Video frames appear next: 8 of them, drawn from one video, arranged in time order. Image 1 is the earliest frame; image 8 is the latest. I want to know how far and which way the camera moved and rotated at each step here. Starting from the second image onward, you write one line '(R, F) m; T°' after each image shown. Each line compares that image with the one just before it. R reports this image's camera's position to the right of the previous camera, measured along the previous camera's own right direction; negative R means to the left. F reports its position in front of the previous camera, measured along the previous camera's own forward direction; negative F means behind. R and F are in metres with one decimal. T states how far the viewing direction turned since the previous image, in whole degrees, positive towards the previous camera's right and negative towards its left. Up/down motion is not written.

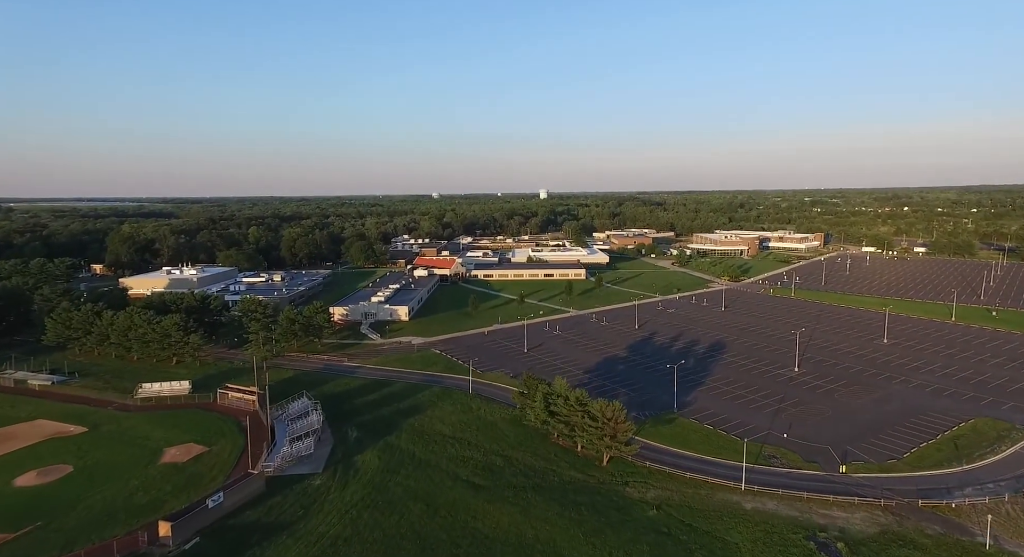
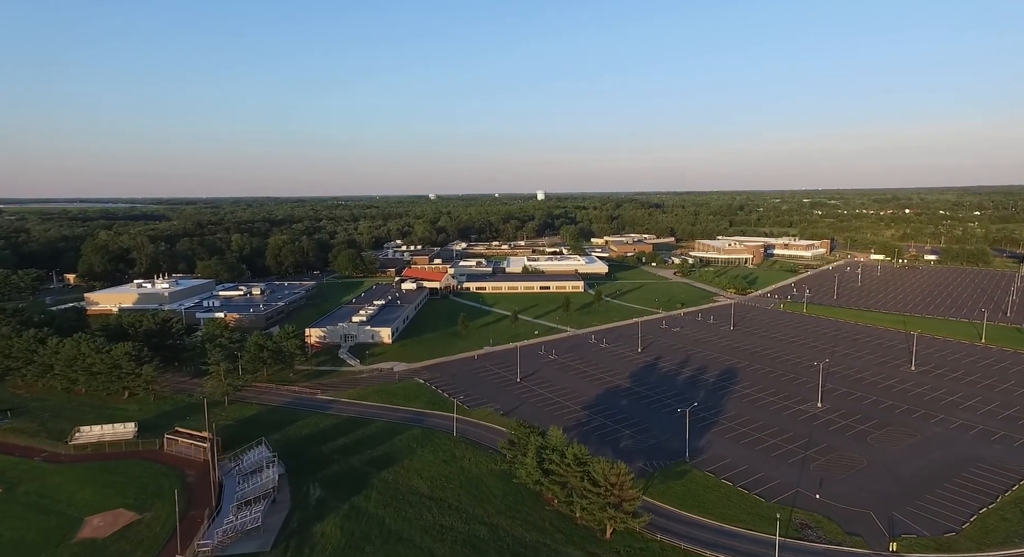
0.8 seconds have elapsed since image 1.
(+0.5, +4.4) m; 0°
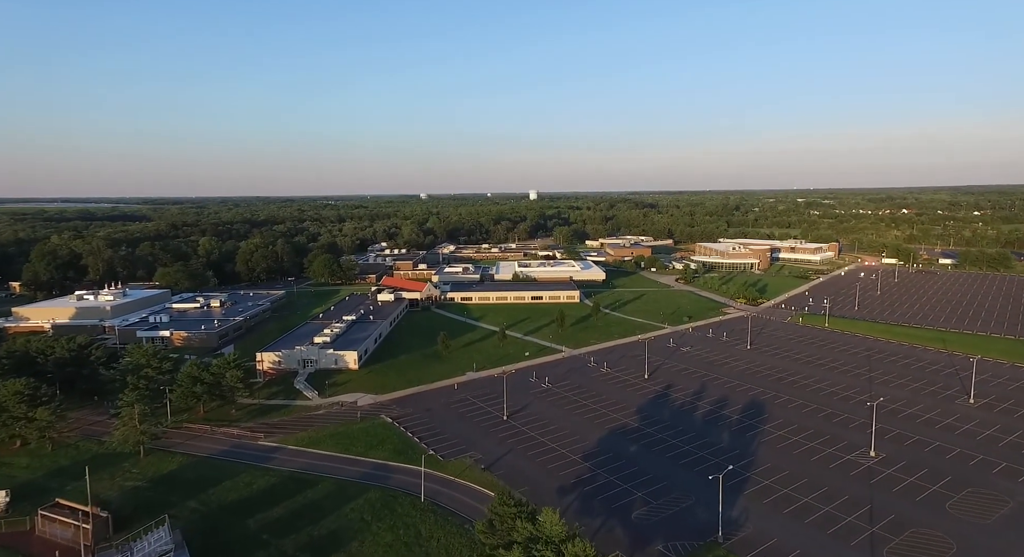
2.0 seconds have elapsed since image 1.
(+0.5, +7.2) m; +1°
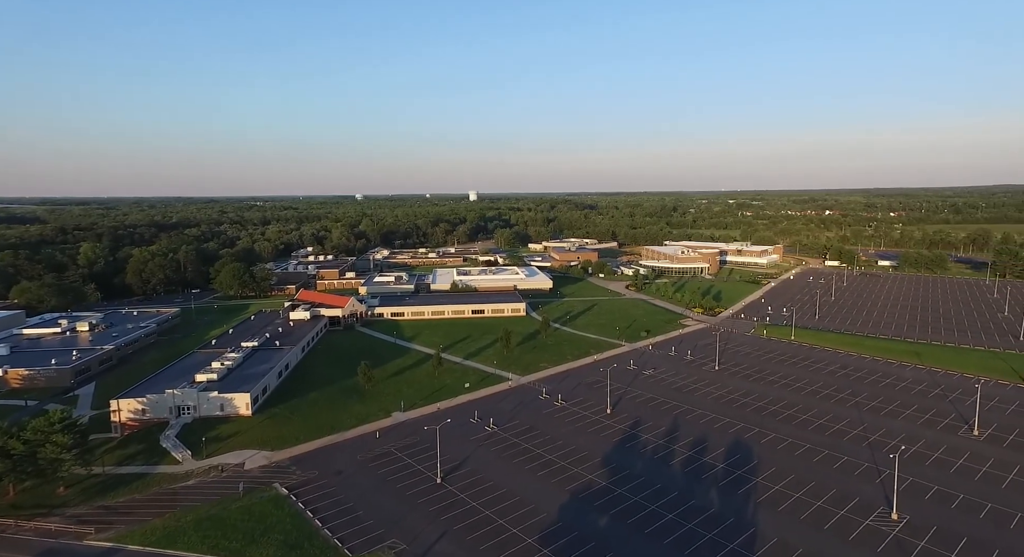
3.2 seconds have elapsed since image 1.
(+0.3, +7.7) m; +6°
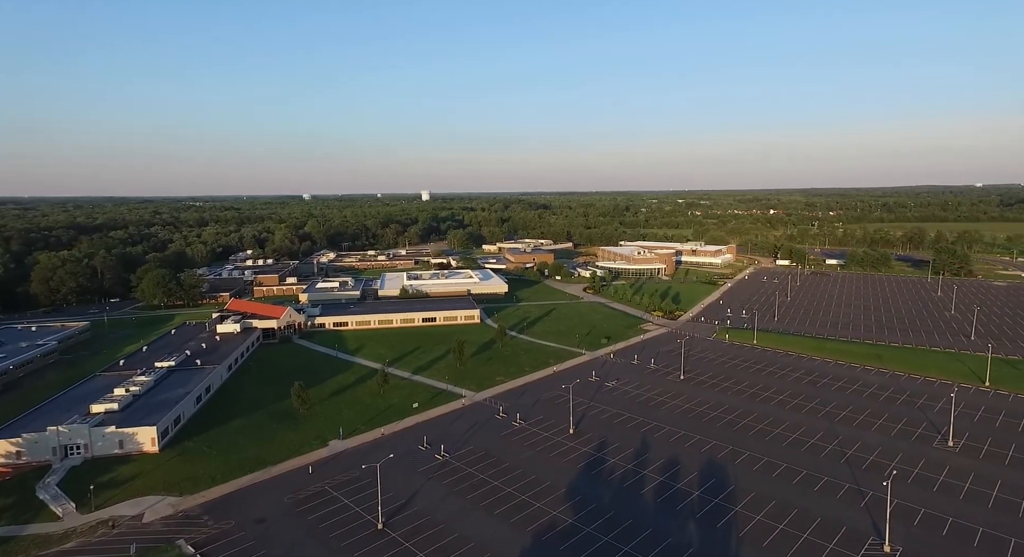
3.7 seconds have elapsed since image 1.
(+0.1, +3.5) m; +4°
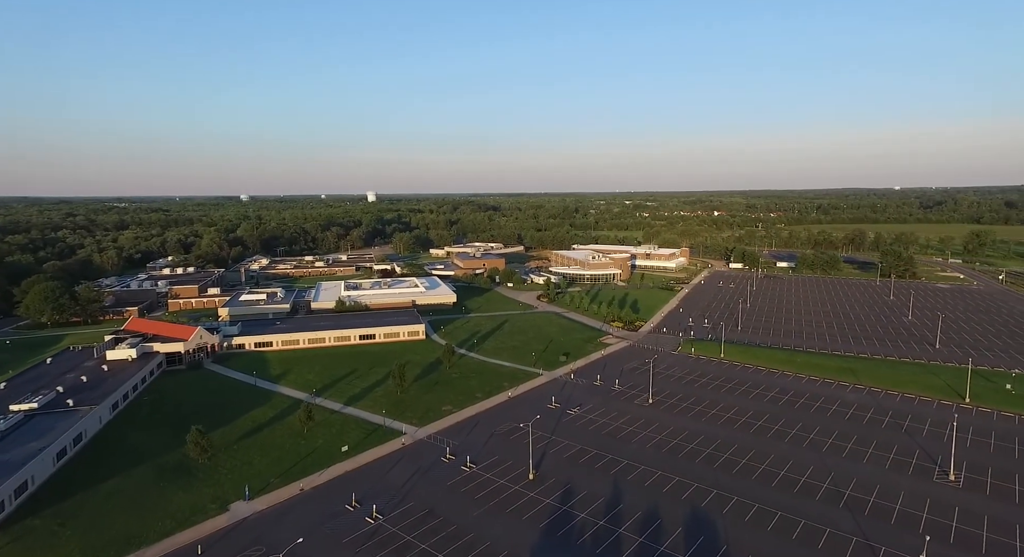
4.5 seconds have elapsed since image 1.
(+0.1, +5.4) m; +5°
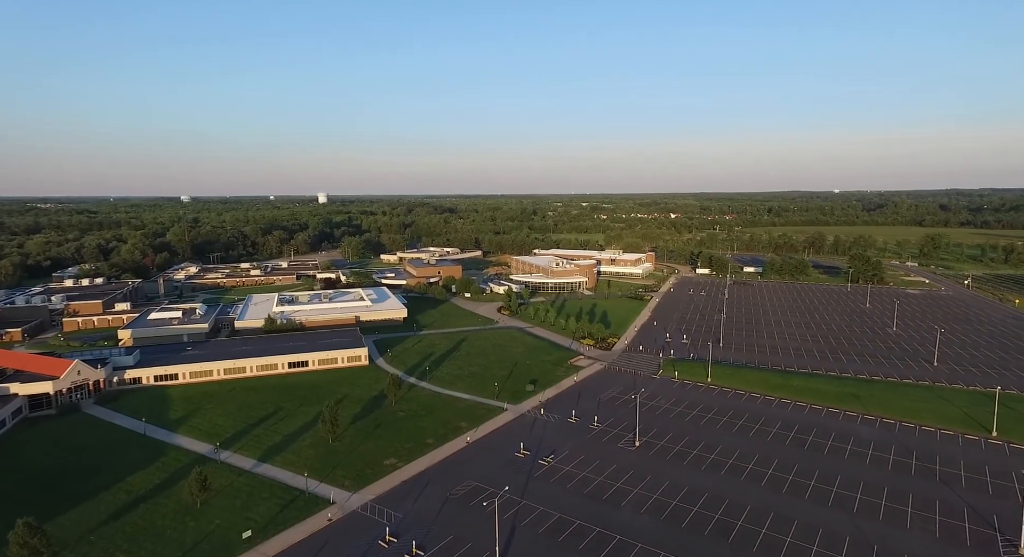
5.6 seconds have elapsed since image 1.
(0.0, +7.2) m; +4°
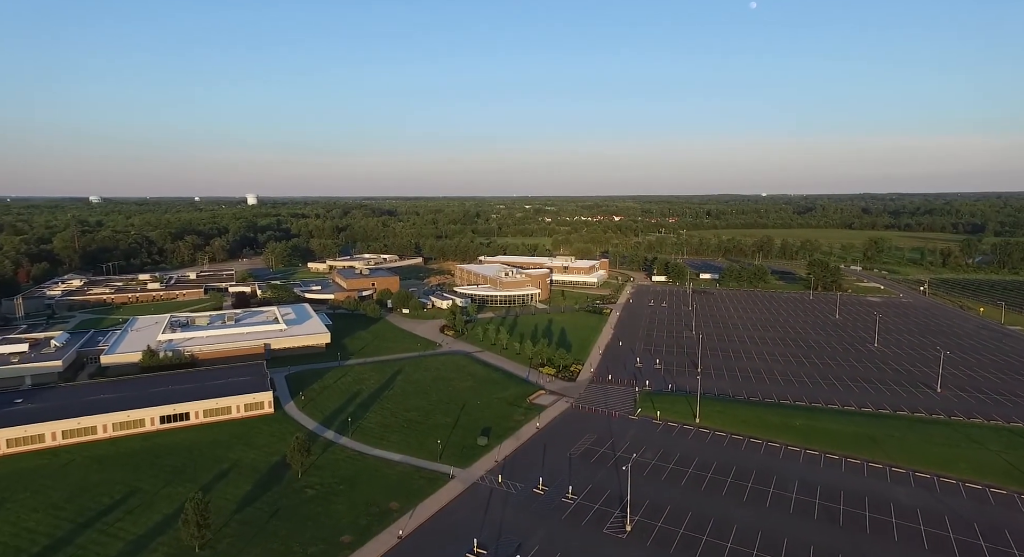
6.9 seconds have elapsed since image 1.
(-0.1, +9.1) m; +5°
